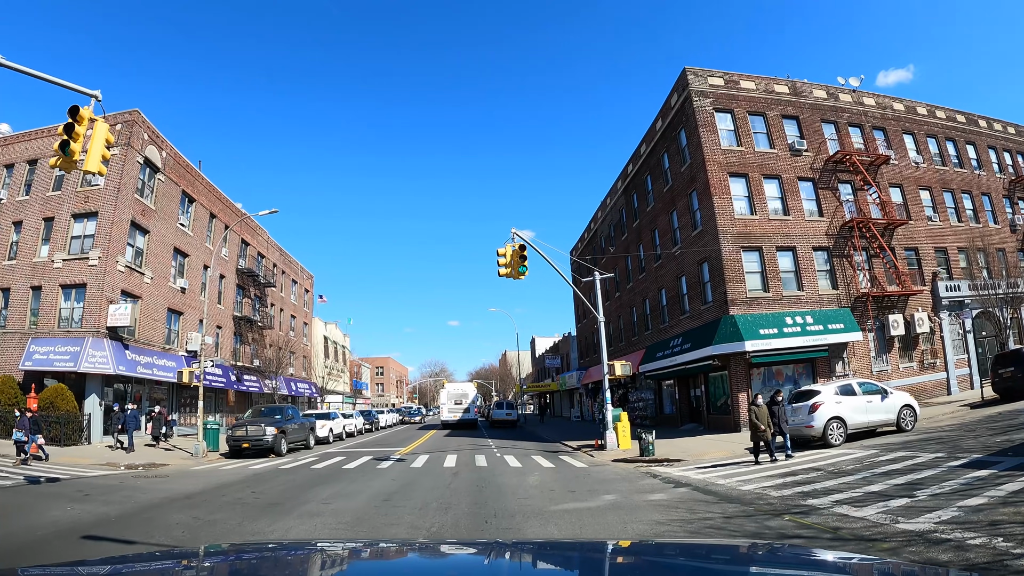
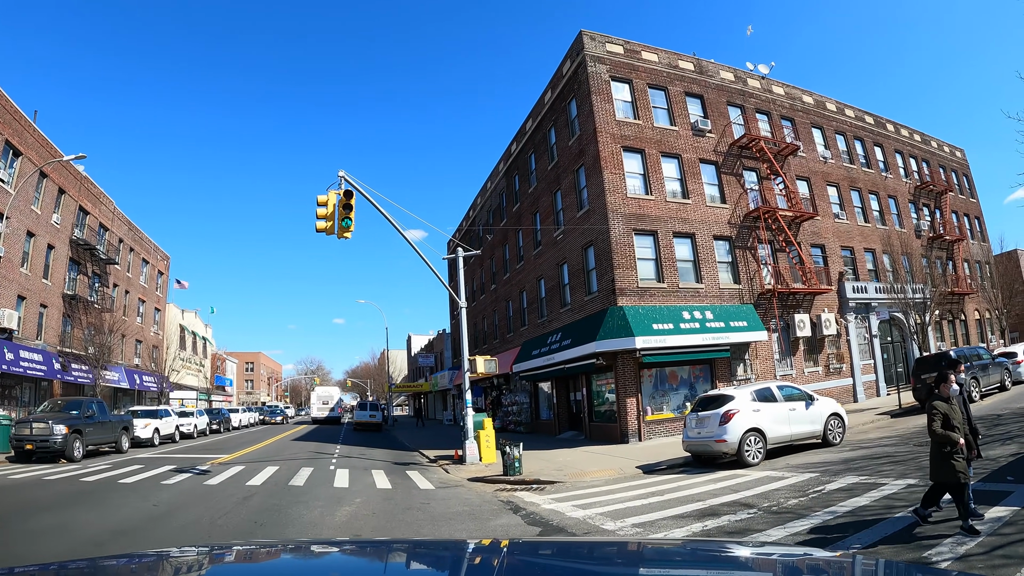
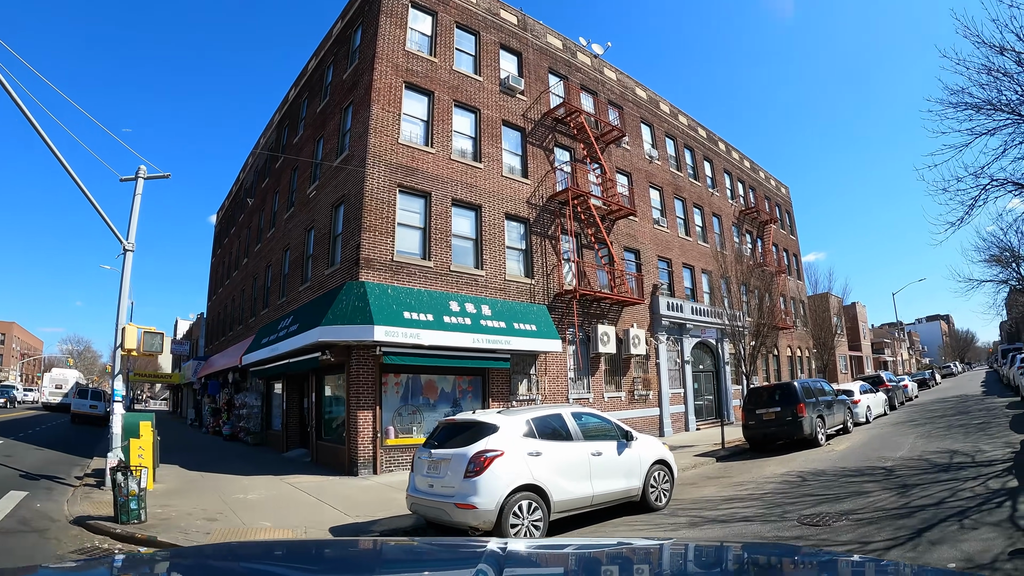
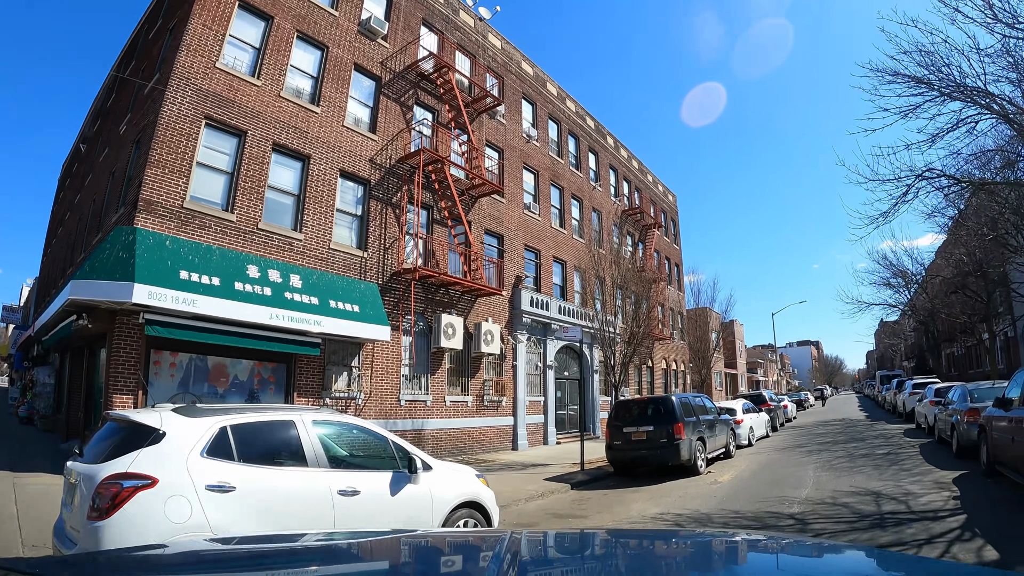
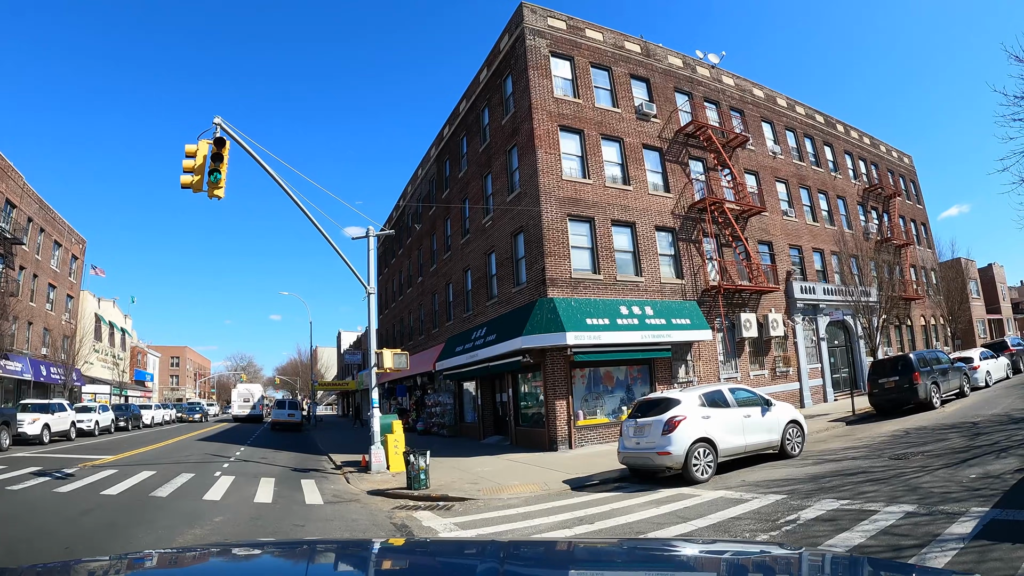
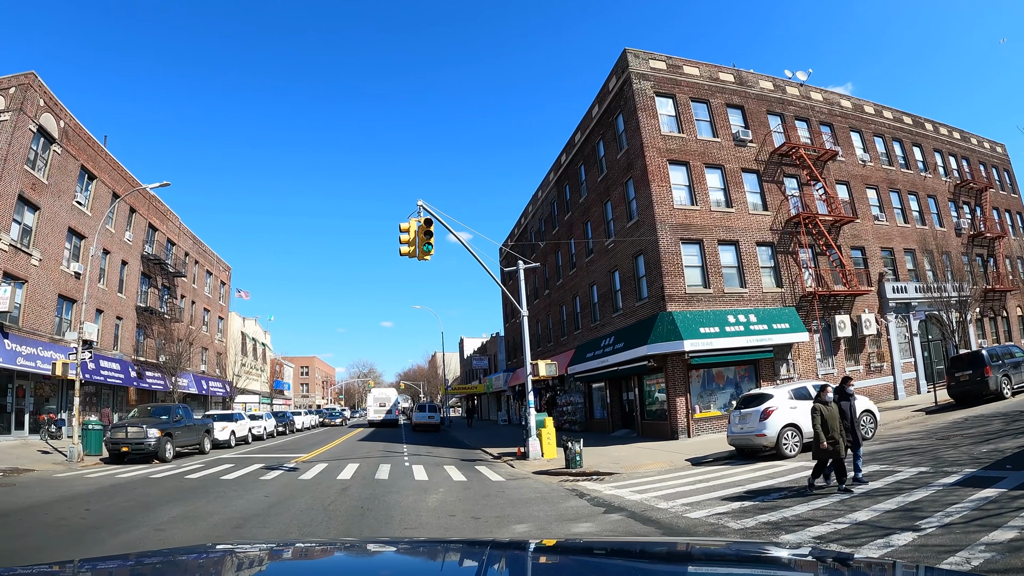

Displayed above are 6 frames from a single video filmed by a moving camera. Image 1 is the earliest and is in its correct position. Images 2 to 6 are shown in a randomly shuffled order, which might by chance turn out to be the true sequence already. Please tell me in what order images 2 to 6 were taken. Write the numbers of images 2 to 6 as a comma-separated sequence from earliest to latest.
6, 2, 5, 3, 4
